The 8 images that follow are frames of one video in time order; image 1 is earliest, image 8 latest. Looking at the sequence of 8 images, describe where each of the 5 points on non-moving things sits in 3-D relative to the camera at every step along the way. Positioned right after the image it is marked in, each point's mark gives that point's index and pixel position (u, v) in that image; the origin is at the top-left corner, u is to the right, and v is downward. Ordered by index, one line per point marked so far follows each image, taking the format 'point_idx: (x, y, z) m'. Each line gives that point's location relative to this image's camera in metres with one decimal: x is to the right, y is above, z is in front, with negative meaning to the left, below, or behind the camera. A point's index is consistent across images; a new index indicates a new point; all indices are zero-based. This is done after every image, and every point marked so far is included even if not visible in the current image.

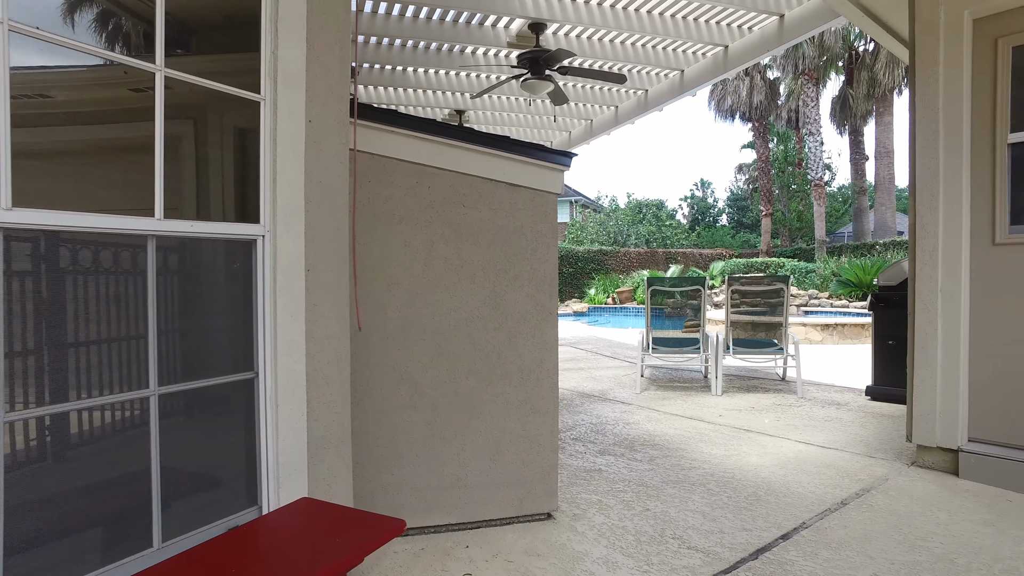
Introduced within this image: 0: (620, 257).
0: (+3.1, +0.9, +18.9) m
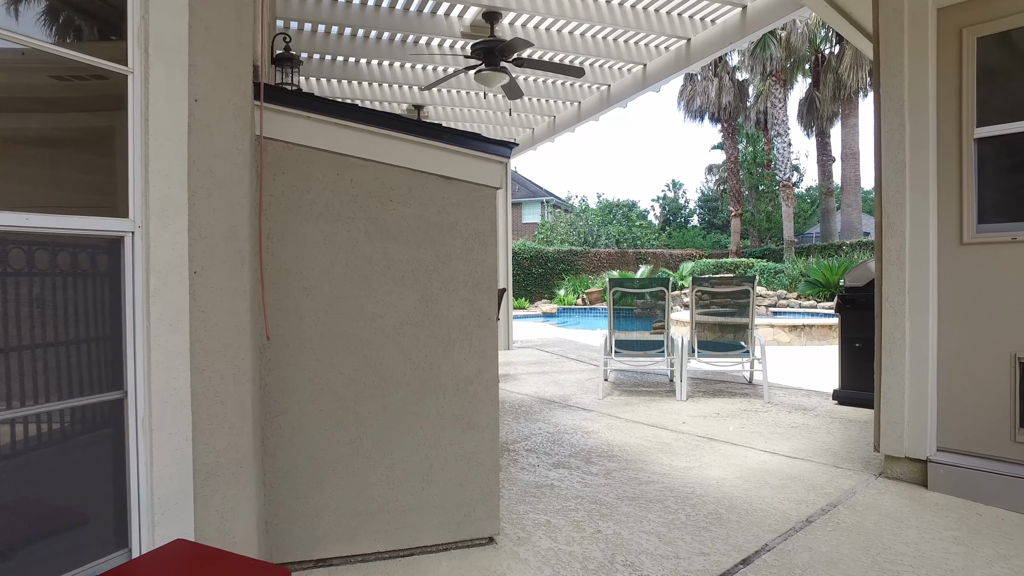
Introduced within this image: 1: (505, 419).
0: (+2.2, +0.8, +18.8) m
1: (-0.1, -0.9, +4.4) m
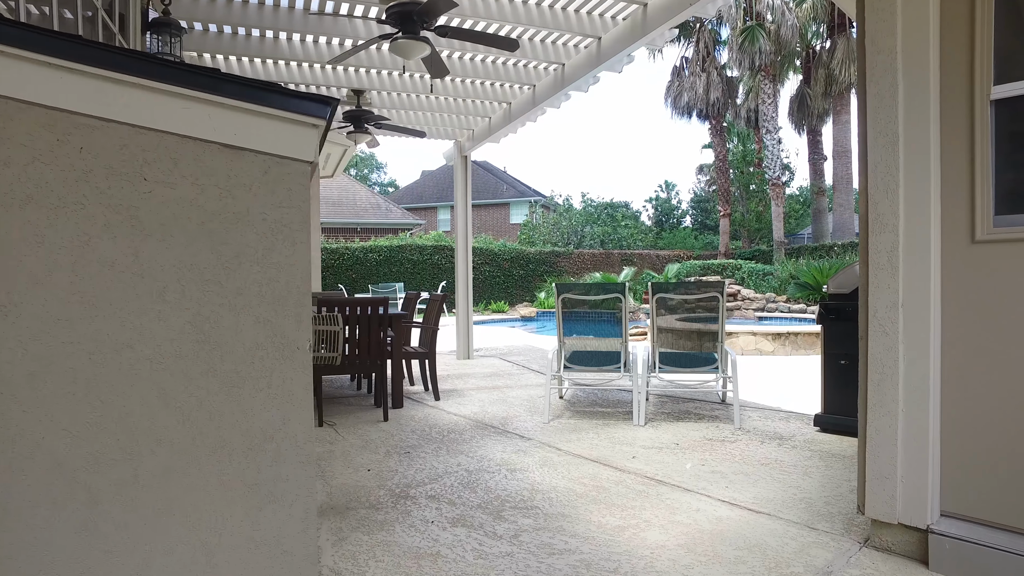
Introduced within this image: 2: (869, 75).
0: (+1.7, +0.8, +18.1) m
1: (-0.5, -0.9, +3.7) m
2: (+1.2, +0.7, +2.3) m
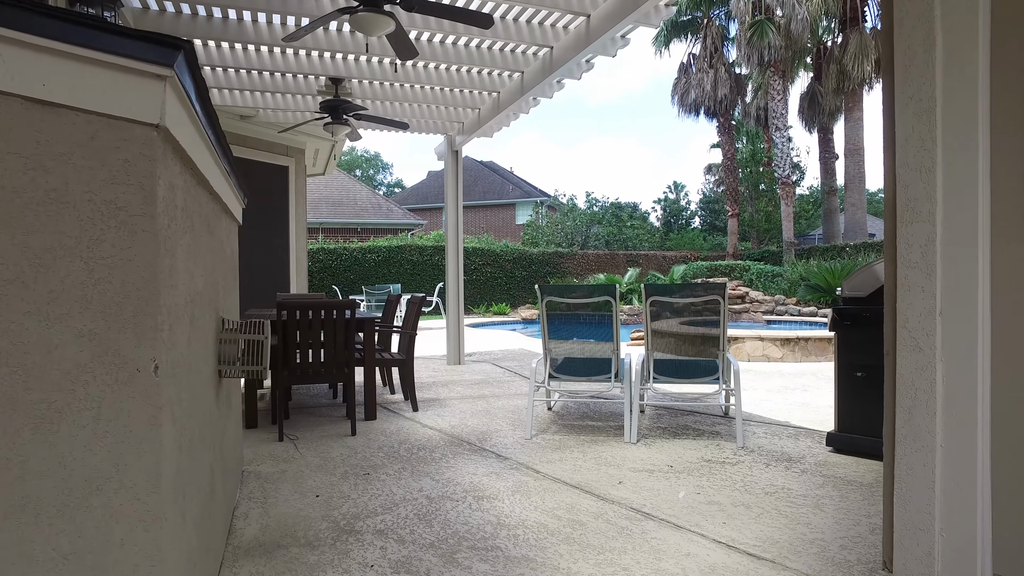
0: (+1.7, +0.7, +17.7) m
1: (-0.6, -0.9, +3.3) m
2: (+1.1, +0.7, +1.9) m
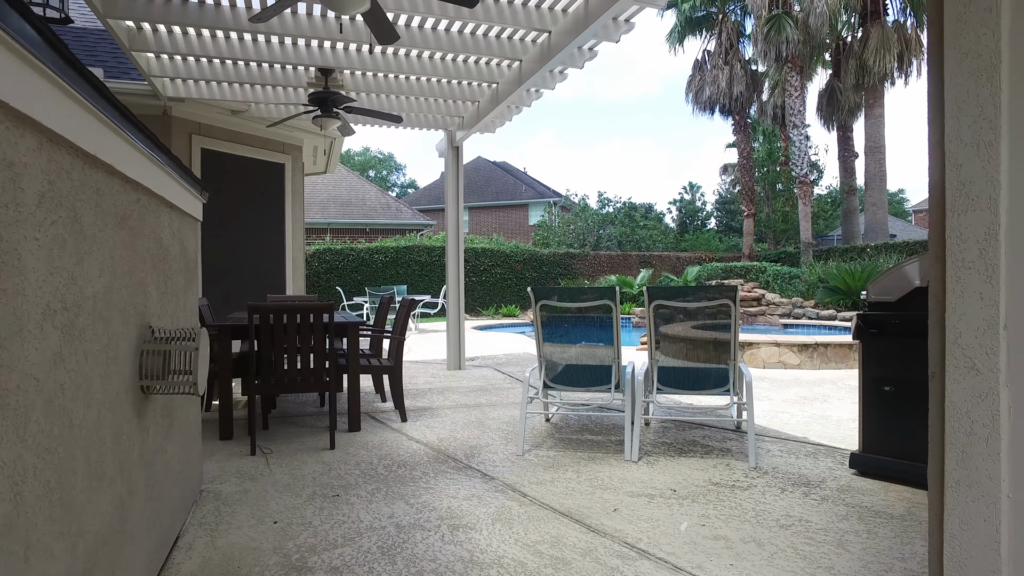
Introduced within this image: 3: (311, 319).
0: (+2.0, +0.7, +17.3) m
1: (-0.7, -0.9, +3.0) m
2: (+1.0, +0.7, +1.6) m
3: (-1.2, -0.2, +4.0) m
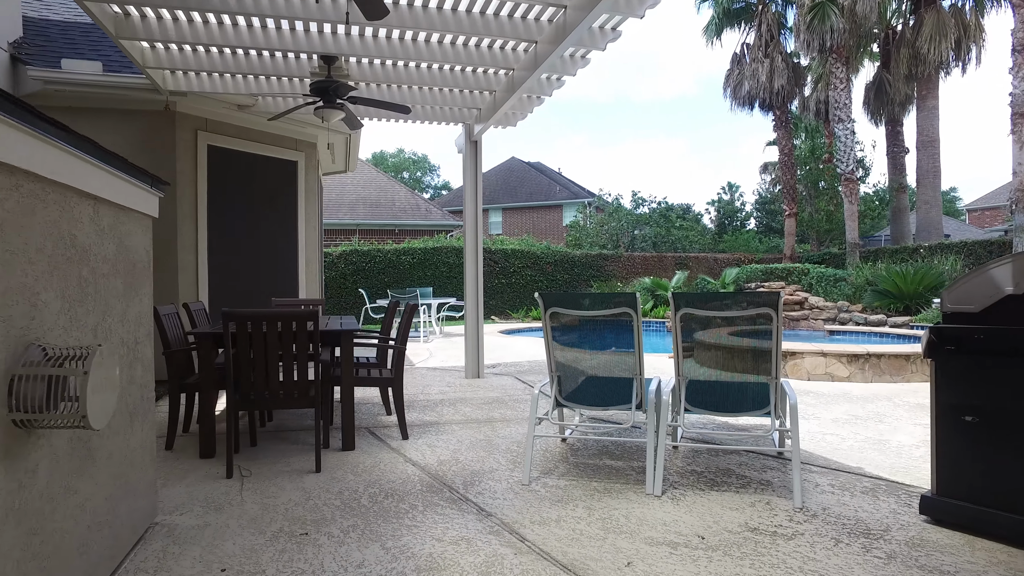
0: (+2.7, +0.6, +16.7) m
1: (-0.7, -0.9, +2.6) m
2: (+0.9, +0.7, +1.1) m
3: (-1.1, -0.2, +3.6) m
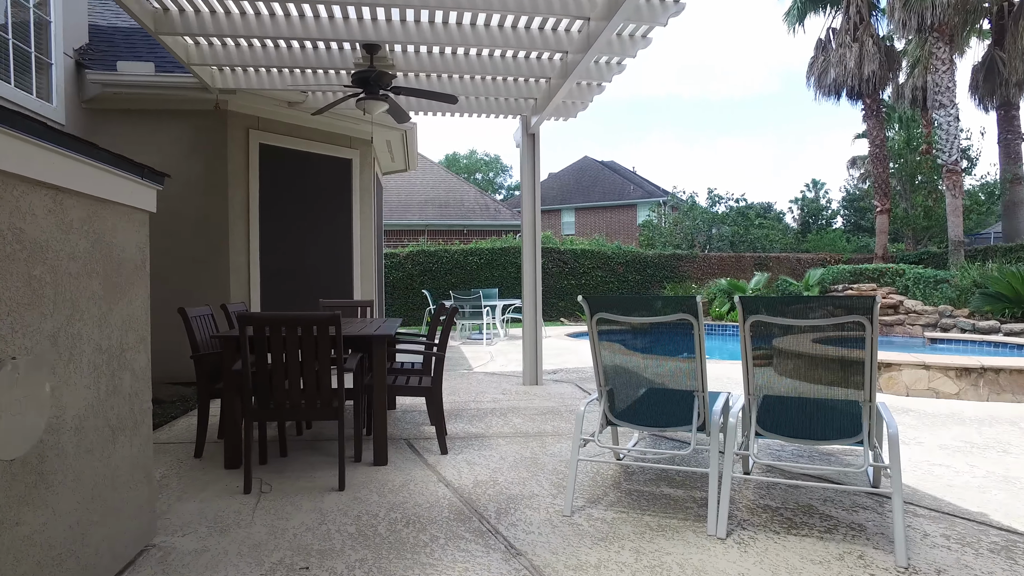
0: (+4.4, +0.6, +15.9) m
1: (-0.6, -1.0, +2.2) m
2: (+0.8, +0.7, +0.6) m
3: (-0.9, -0.2, +3.3) m
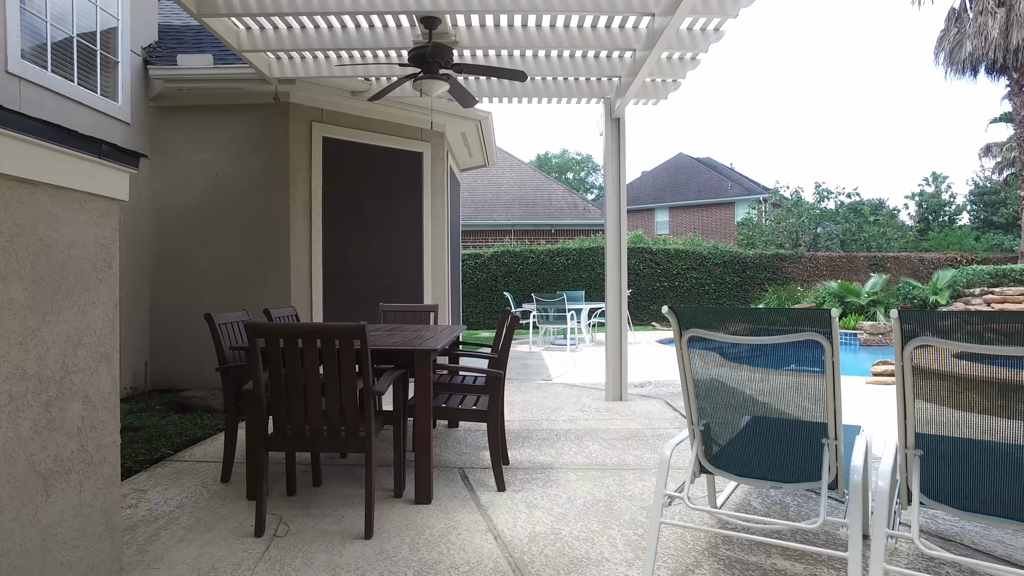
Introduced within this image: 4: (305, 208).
0: (+6.3, +0.5, +14.6) m
1: (-0.5, -1.0, +1.7) m
2: (+0.7, +0.7, -0.2) m
3: (-0.7, -0.2, +2.8) m
4: (-1.8, +0.7, +5.8) m
